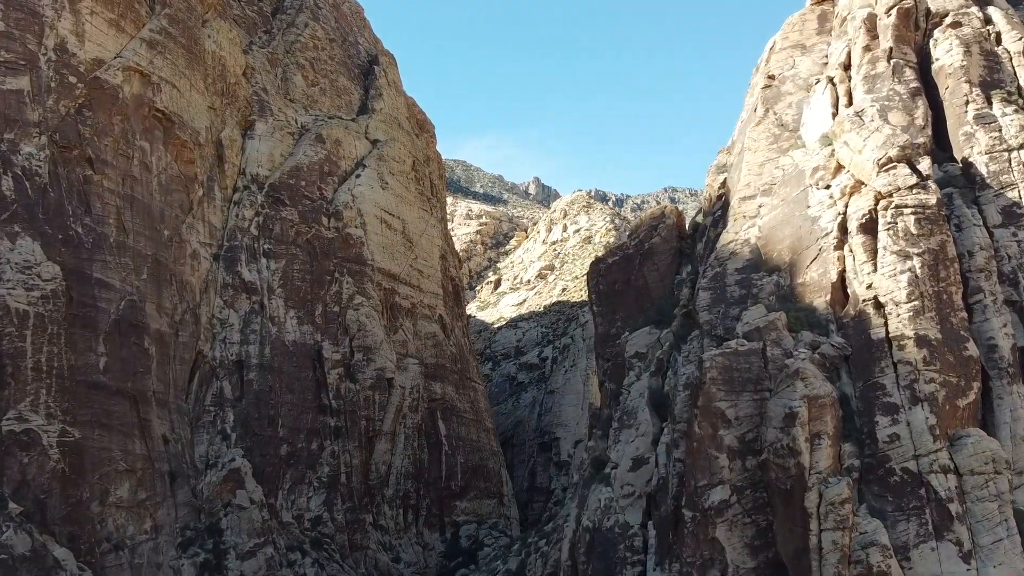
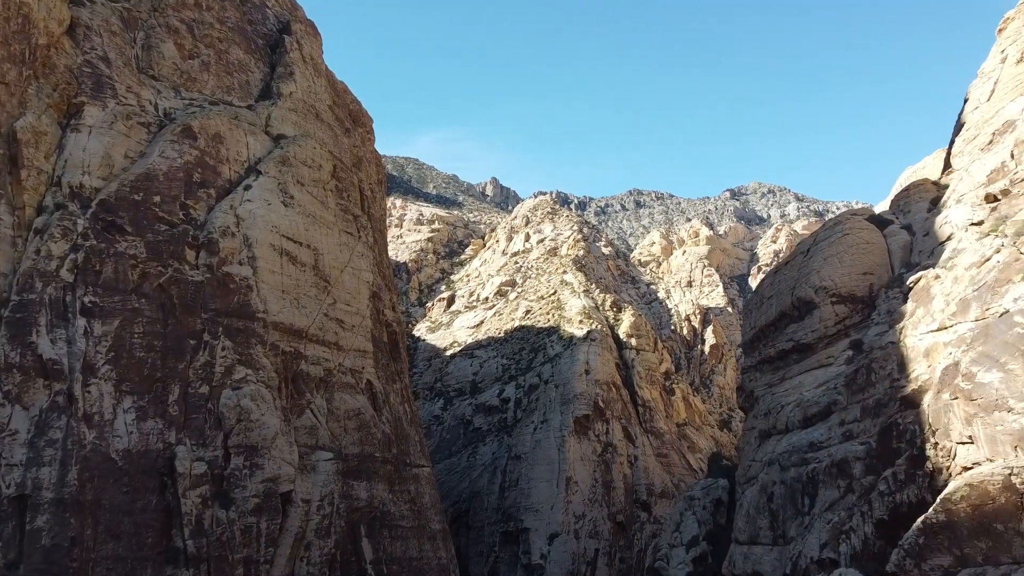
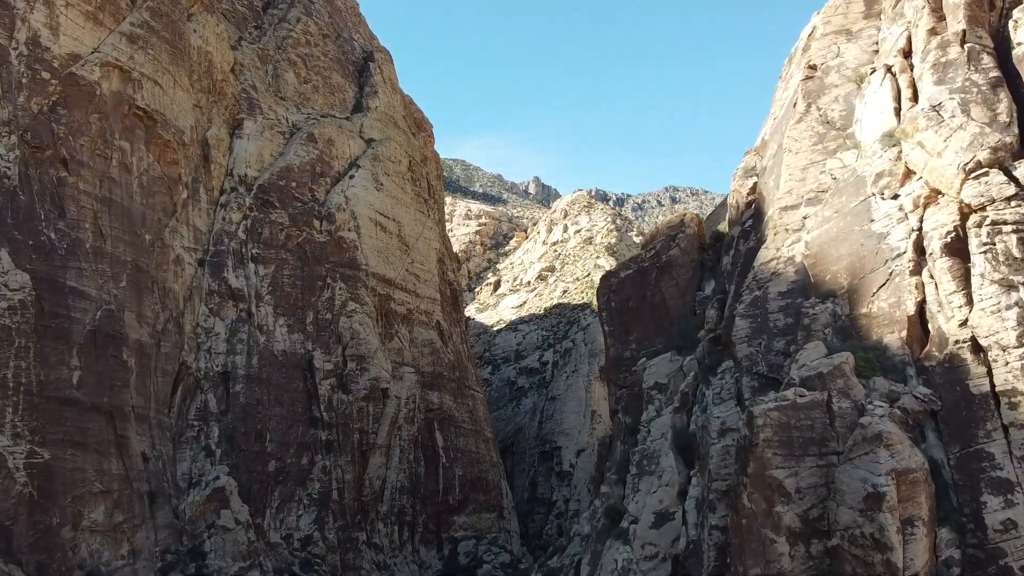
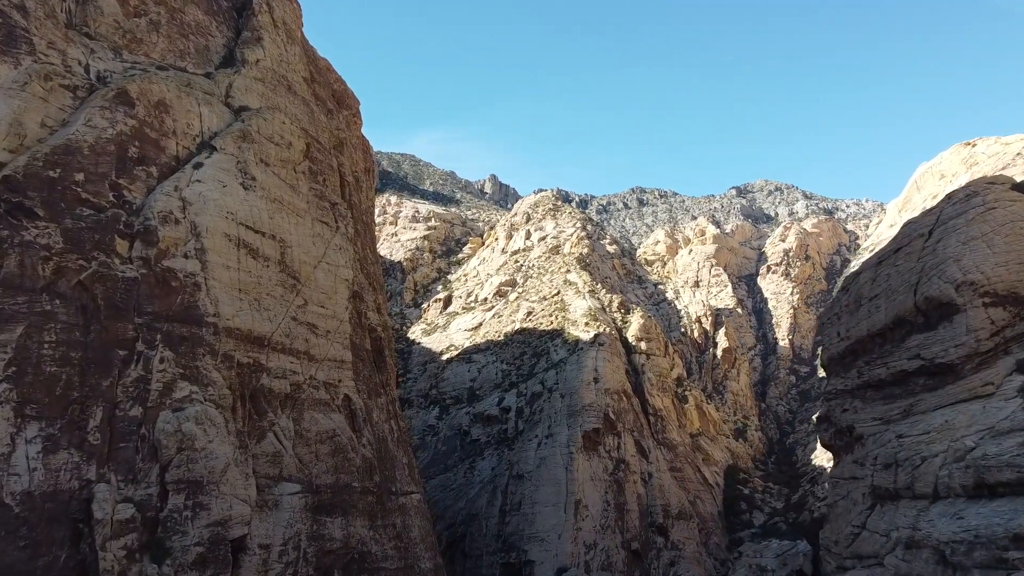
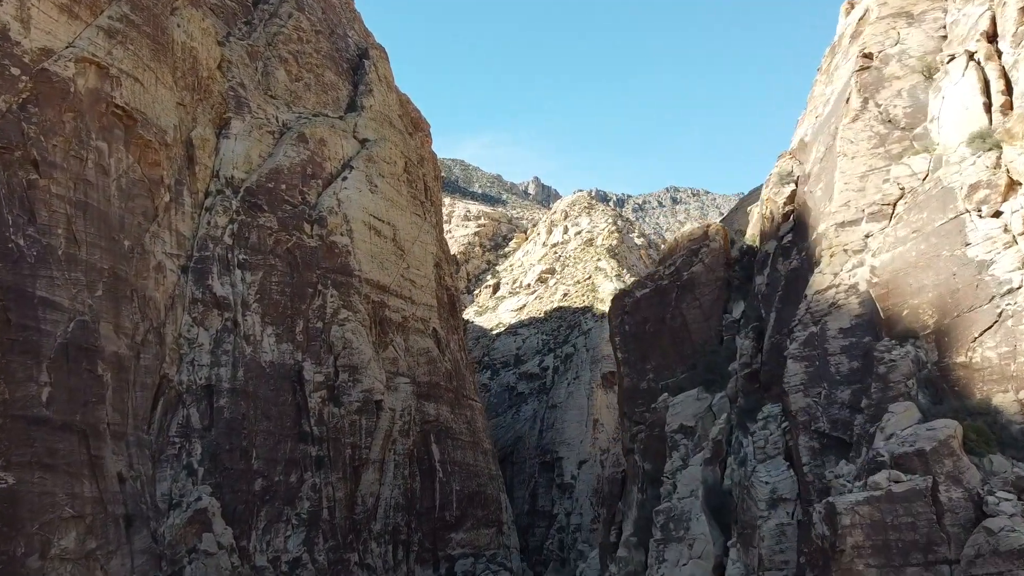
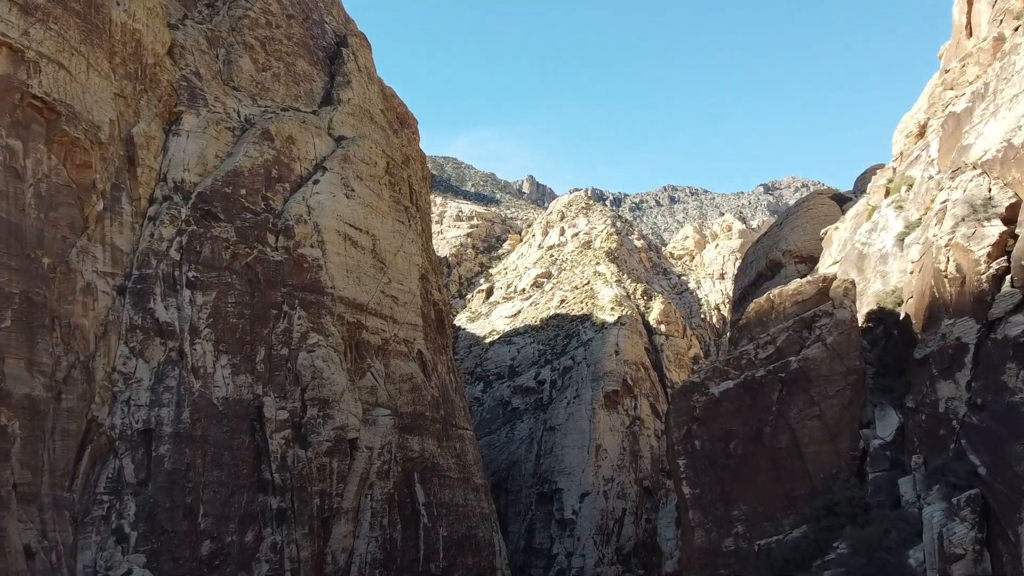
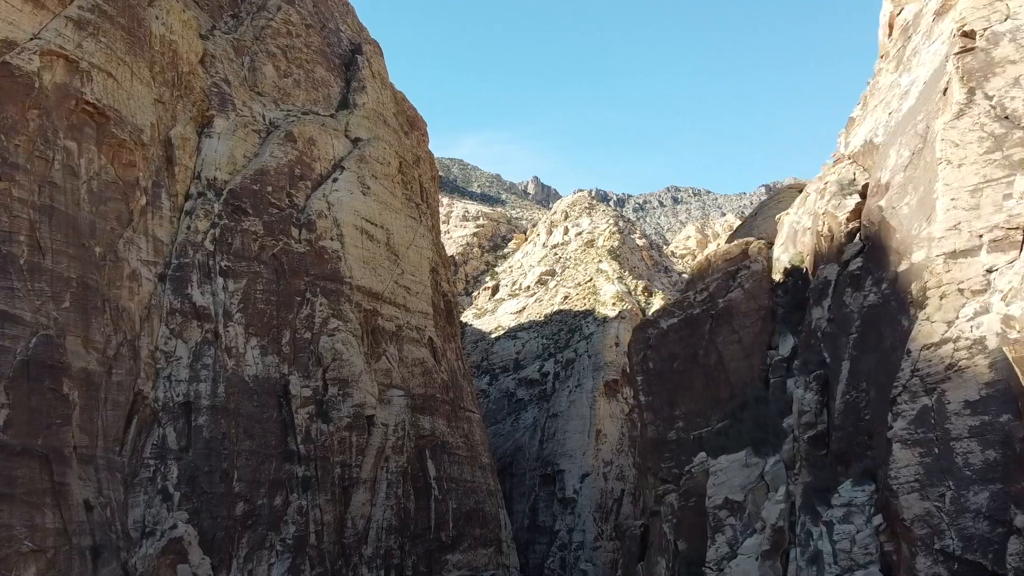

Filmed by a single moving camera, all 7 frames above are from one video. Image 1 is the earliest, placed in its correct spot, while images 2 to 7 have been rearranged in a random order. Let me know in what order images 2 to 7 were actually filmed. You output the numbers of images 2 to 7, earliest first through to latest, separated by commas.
3, 5, 7, 6, 2, 4
